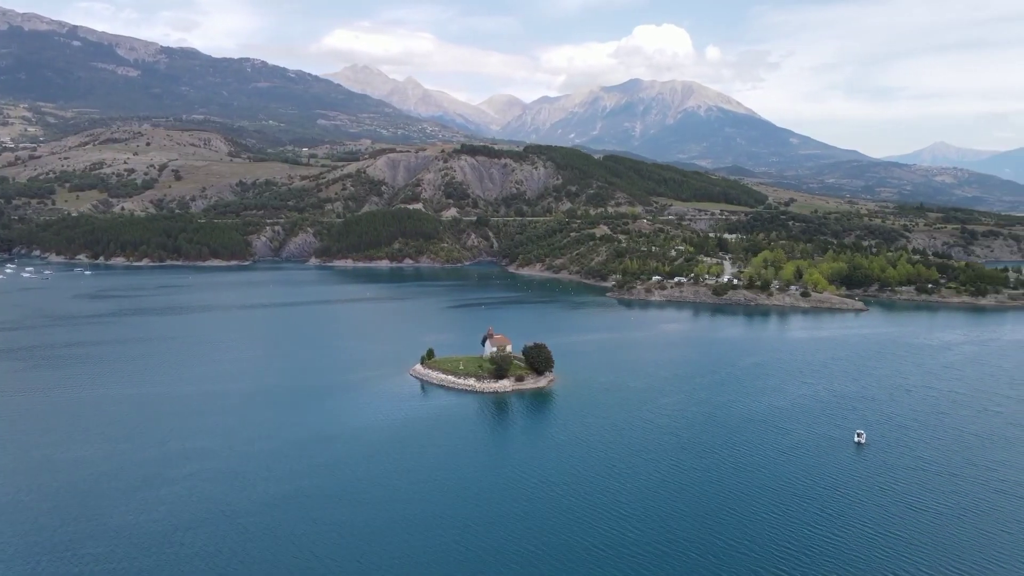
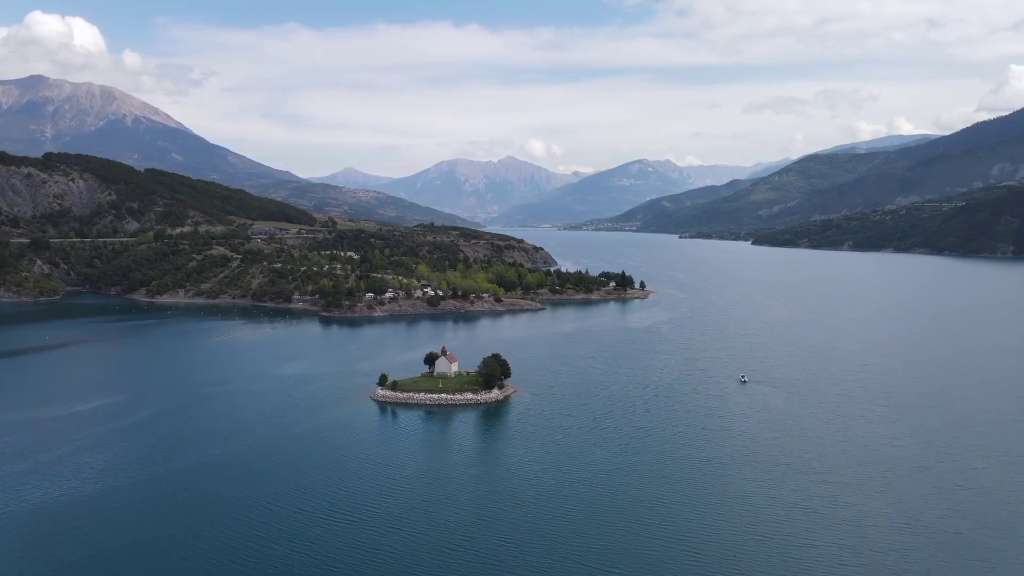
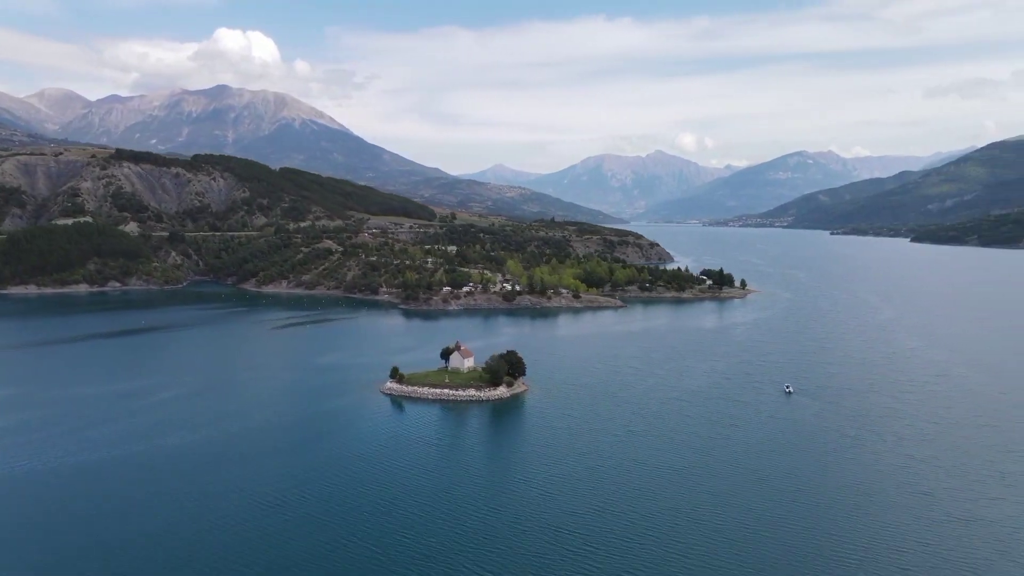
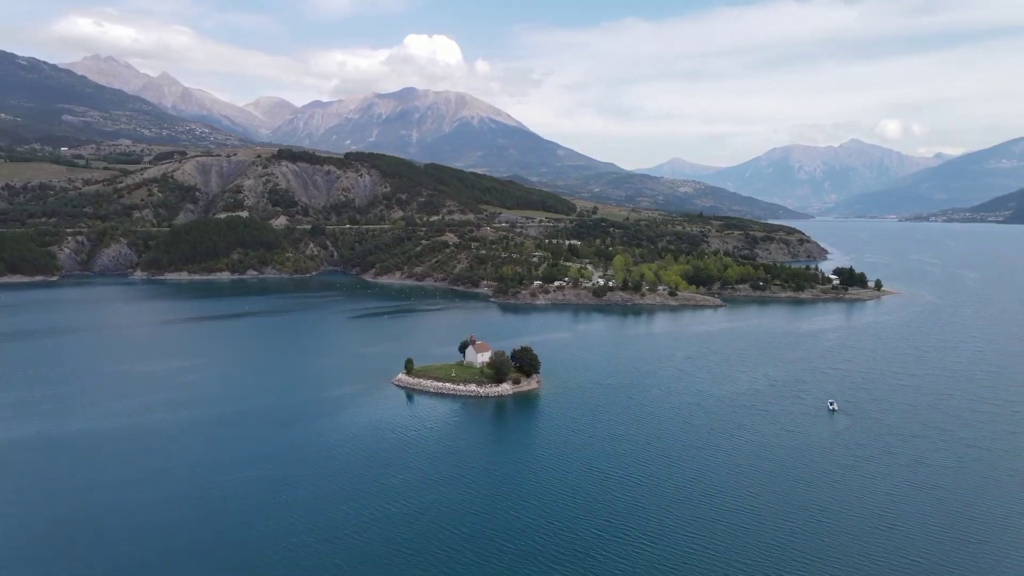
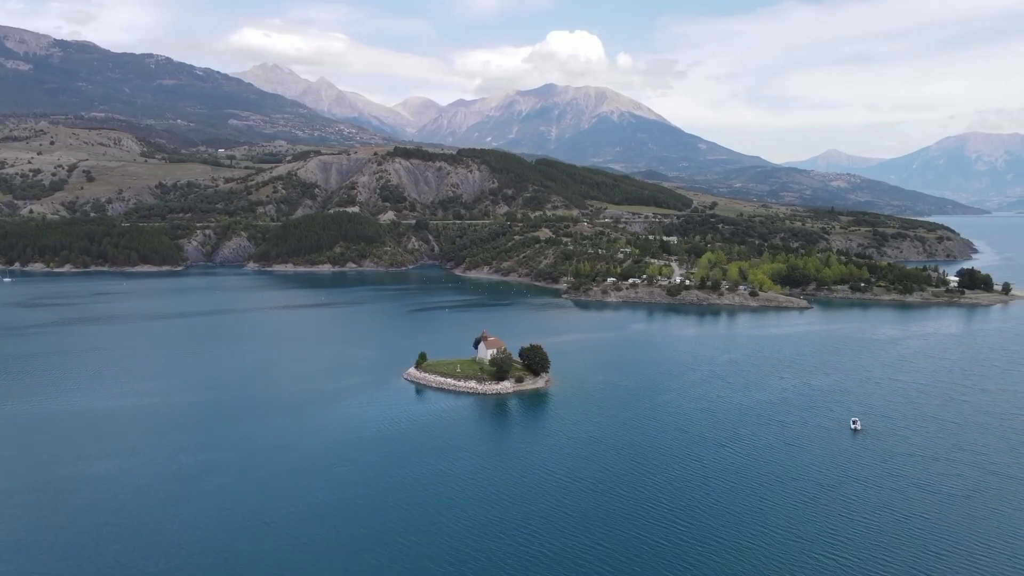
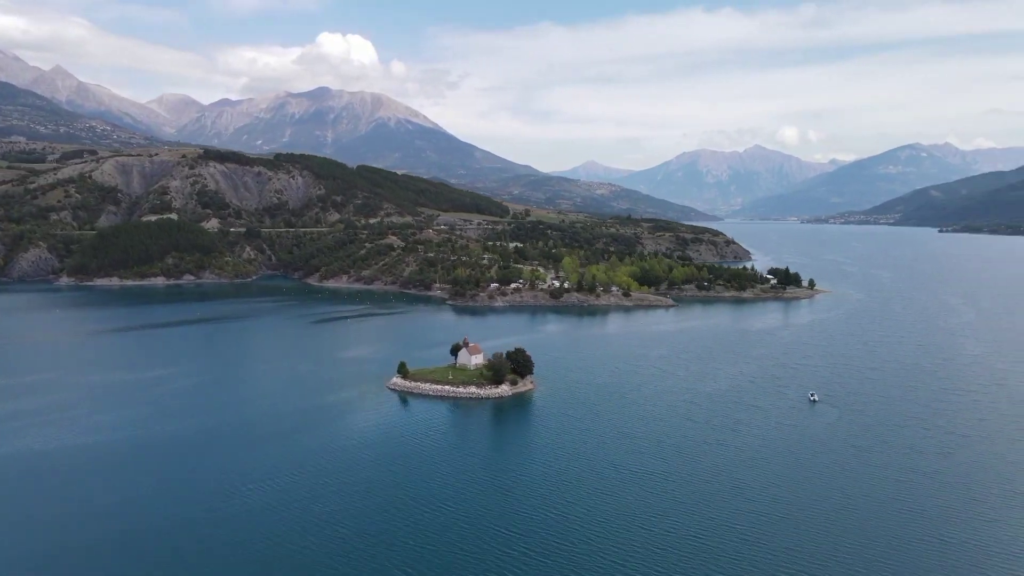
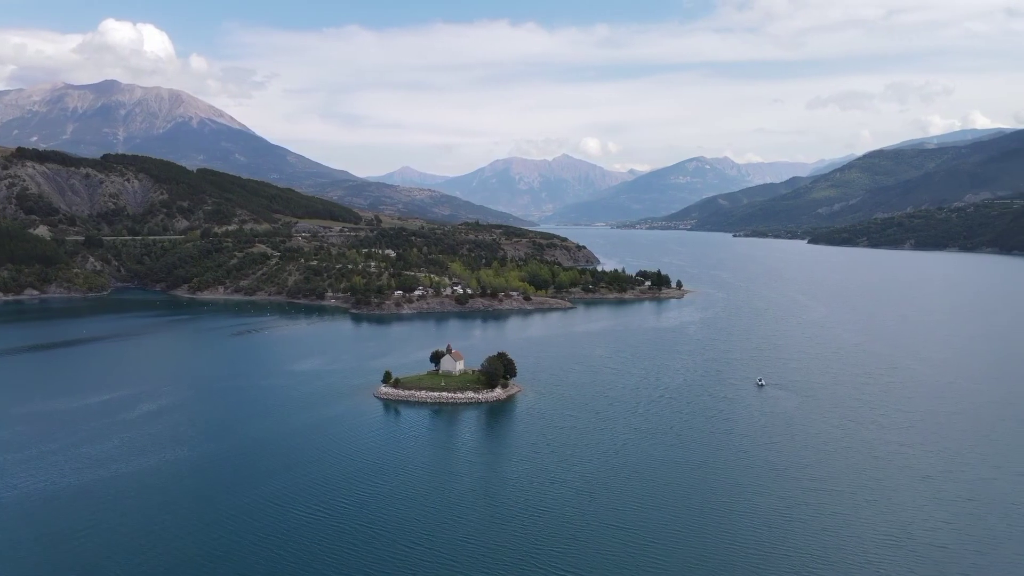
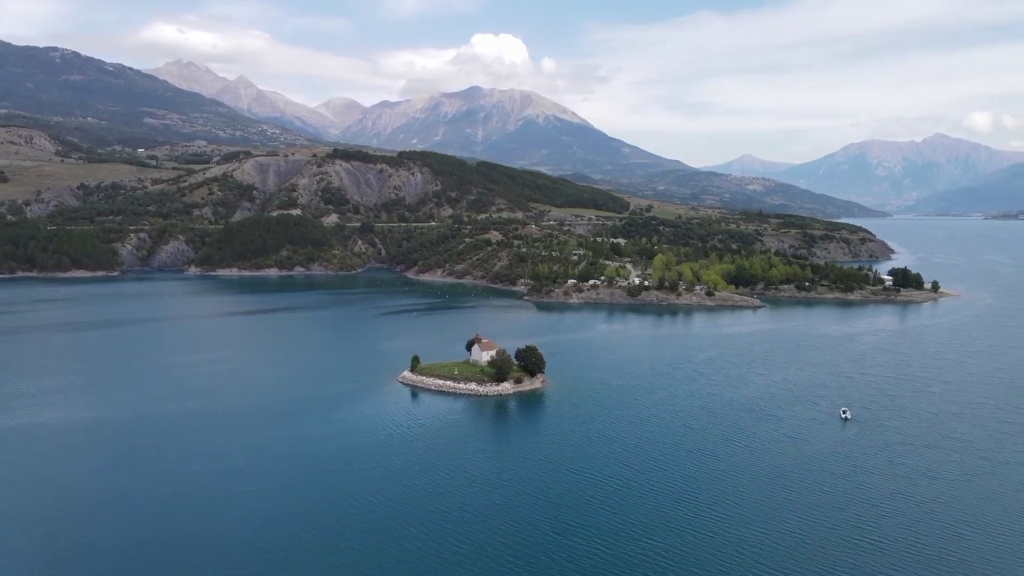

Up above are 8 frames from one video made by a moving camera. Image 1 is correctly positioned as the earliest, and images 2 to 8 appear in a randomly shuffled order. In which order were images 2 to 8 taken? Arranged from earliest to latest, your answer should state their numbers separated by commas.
5, 8, 4, 6, 3, 7, 2
